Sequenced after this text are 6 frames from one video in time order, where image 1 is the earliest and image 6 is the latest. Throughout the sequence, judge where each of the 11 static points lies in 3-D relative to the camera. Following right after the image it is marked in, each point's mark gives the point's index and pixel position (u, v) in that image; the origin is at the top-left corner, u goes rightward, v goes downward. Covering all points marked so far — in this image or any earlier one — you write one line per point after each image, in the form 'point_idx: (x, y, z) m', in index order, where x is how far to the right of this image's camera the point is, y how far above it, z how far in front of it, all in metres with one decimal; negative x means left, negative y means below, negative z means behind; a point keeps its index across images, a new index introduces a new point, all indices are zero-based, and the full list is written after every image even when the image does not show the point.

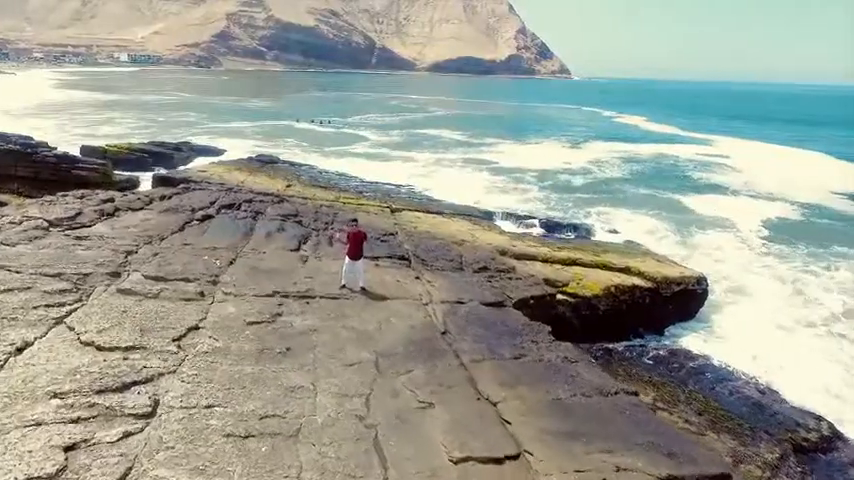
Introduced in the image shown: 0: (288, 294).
0: (-2.4, -0.9, +8.8) m
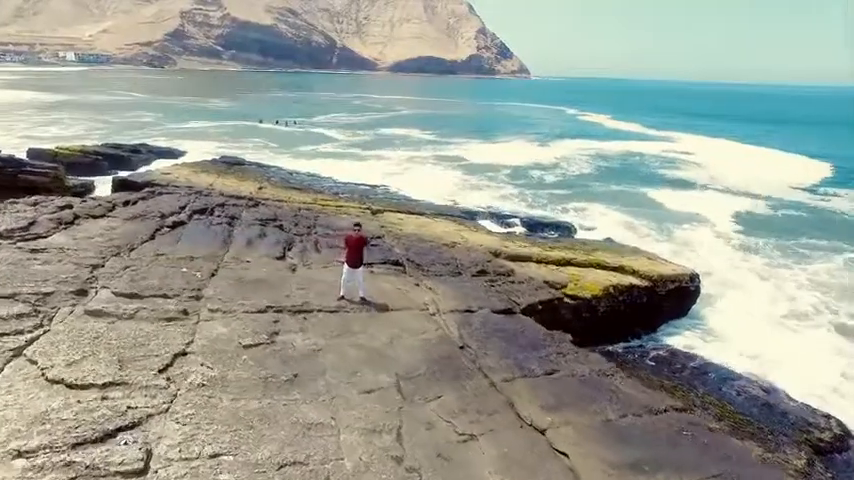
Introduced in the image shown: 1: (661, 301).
0: (-2.2, -1.1, +7.8) m
1: (+6.7, -1.7, +14.7) m
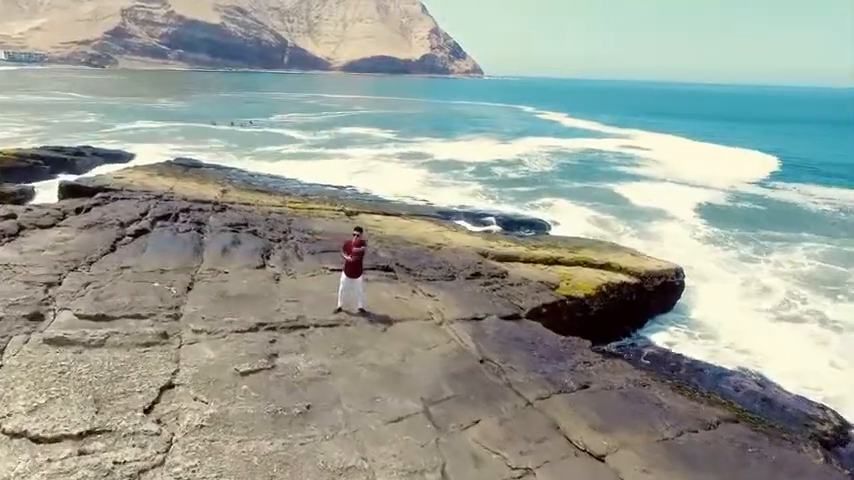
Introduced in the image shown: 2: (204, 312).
0: (-2.1, -1.2, +7.0) m
1: (+6.2, -1.6, +14.5) m
2: (-3.1, -1.0, +7.2) m
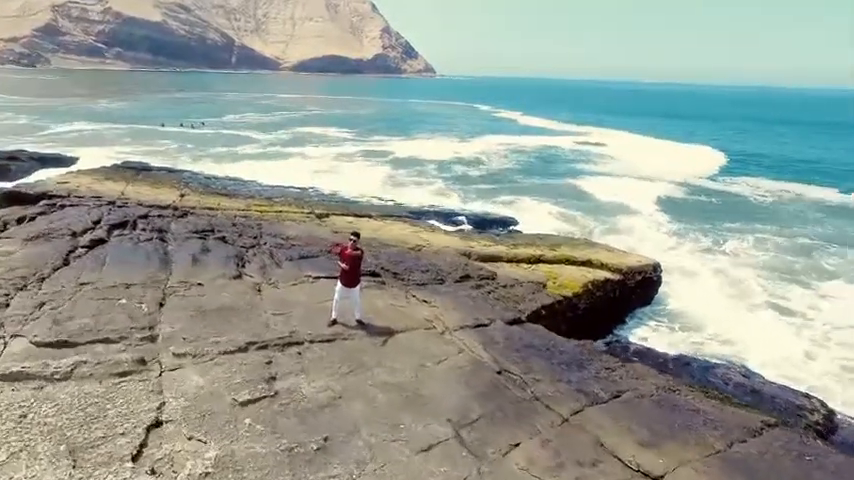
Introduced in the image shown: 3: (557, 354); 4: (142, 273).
0: (-1.9, -1.3, +6.2) m
1: (+5.7, -1.5, +14.4) m
2: (-3.0, -1.1, +6.3) m
3: (+1.7, -1.4, +6.6) m
4: (-4.7, -0.5, +8.4) m
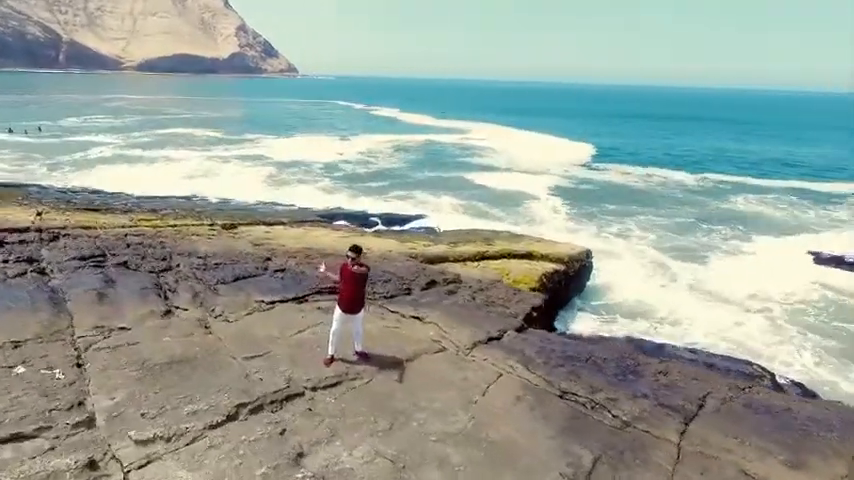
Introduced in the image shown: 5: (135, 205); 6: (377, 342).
0: (-1.5, -1.5, +4.6) m
1: (+4.0, -1.2, +14.4) m
2: (-2.5, -1.4, +4.5) m
3: (+2.0, -1.4, +5.8) m
4: (-4.7, -1.0, +6.1) m
5: (-10.6, +1.3, +19.1) m
6: (-0.6, -1.2, +6.2) m
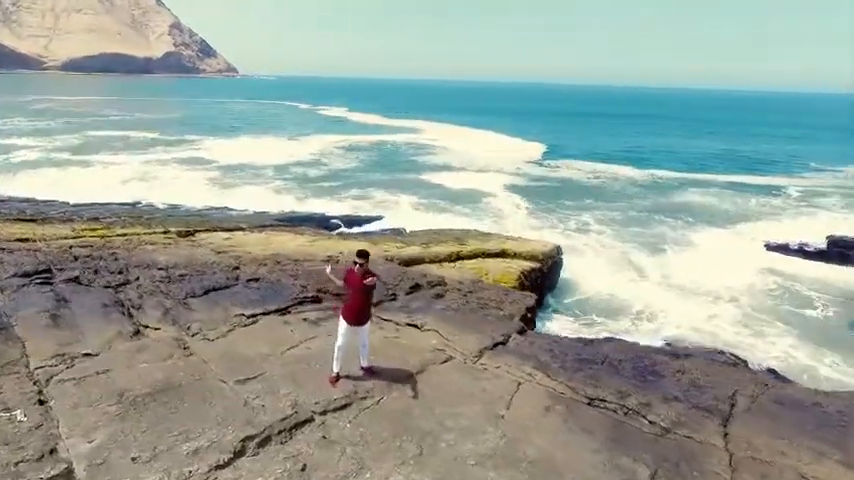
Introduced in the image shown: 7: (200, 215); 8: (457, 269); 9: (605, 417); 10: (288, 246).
0: (-1.2, -1.6, +4.1) m
1: (+3.3, -1.1, +14.3) m
2: (-2.3, -1.5, +3.8) m
3: (+2.1, -1.3, +5.5) m
4: (-4.6, -1.2, +5.2) m
5: (-11.8, +0.9, +17.6) m
6: (-0.5, -1.3, +5.7) m
7: (-8.2, +1.0, +19.3) m
8: (+0.7, -0.7, +11.9) m
9: (+1.5, -1.5, +4.4) m
10: (-3.5, -0.1, +13.0) m
